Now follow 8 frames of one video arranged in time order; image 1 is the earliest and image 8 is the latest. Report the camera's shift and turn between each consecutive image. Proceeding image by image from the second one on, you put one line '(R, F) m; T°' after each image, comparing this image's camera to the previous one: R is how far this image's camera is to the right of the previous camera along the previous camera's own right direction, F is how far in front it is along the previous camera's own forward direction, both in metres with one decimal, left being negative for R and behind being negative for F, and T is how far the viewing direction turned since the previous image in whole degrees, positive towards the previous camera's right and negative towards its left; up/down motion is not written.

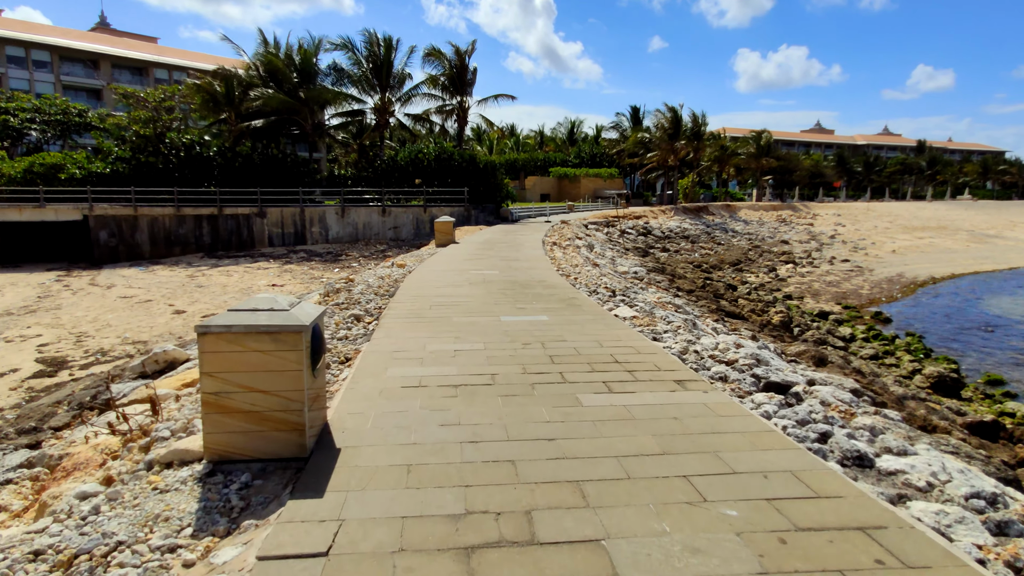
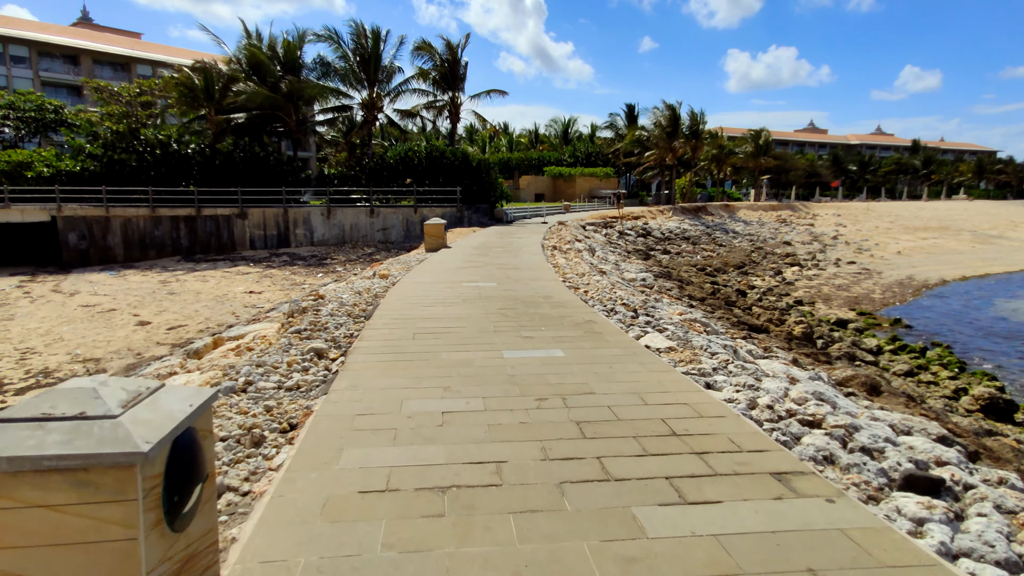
(-0.1, +1.4) m; +1°
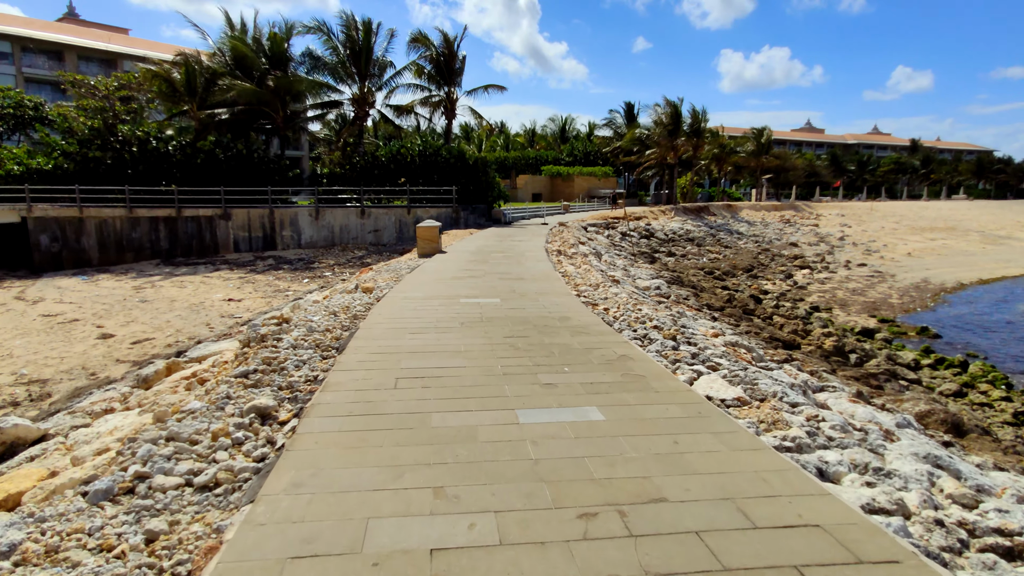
(-0.1, +1.4) m; 0°
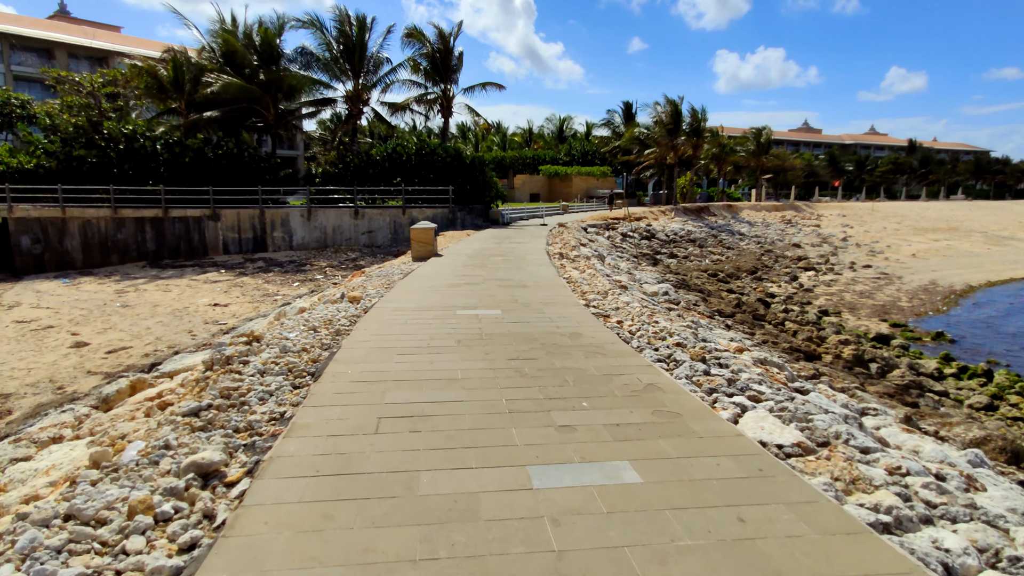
(-0.1, +0.8) m; 0°
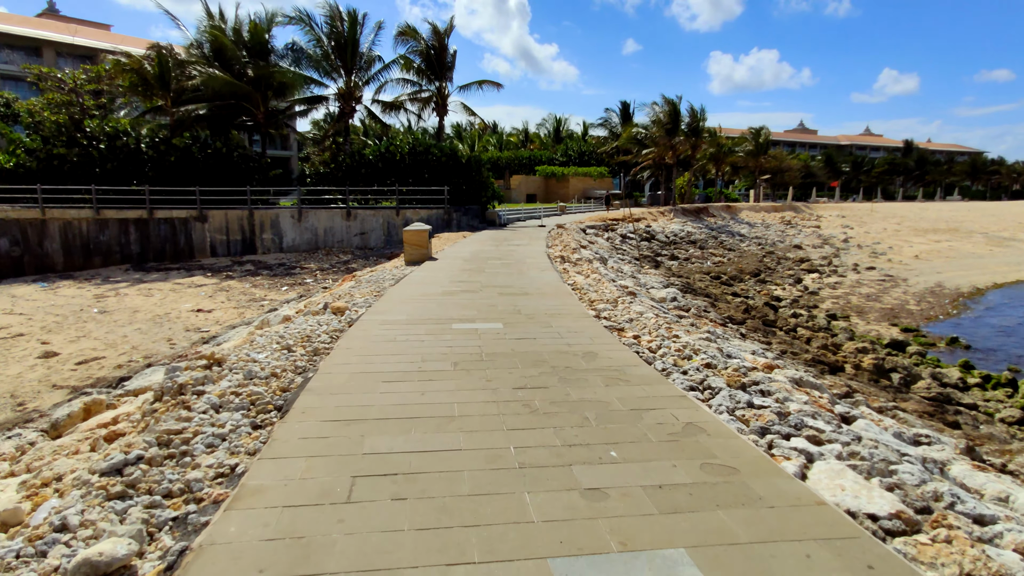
(-0.1, +0.8) m; 0°
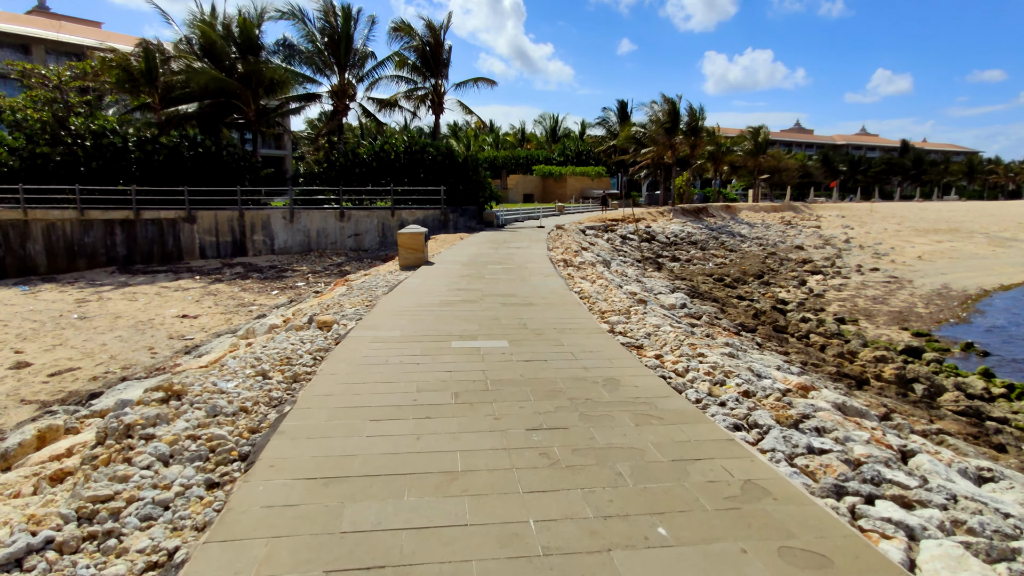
(-0.1, +0.7) m; 0°
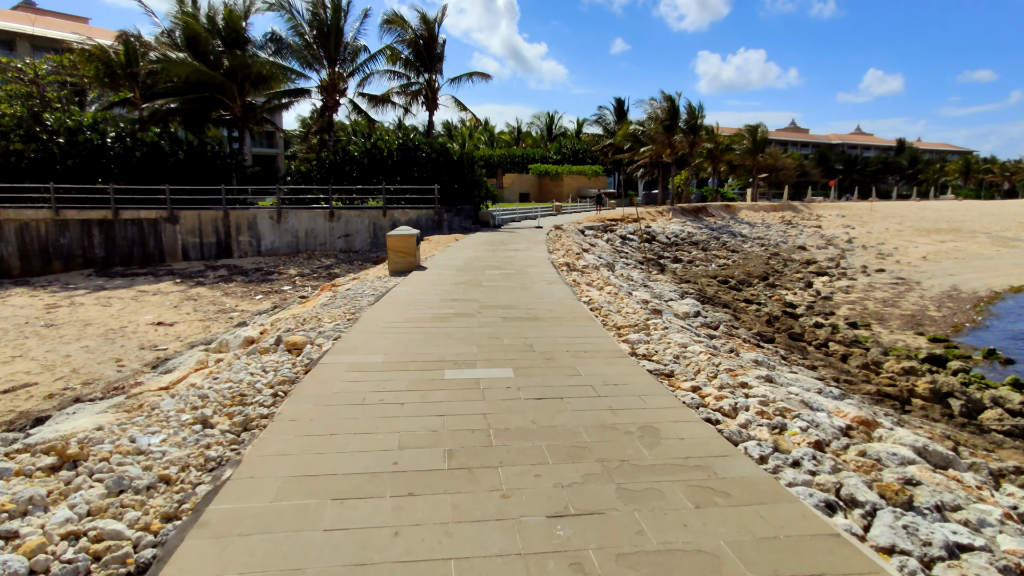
(-0.1, +1.0) m; +1°
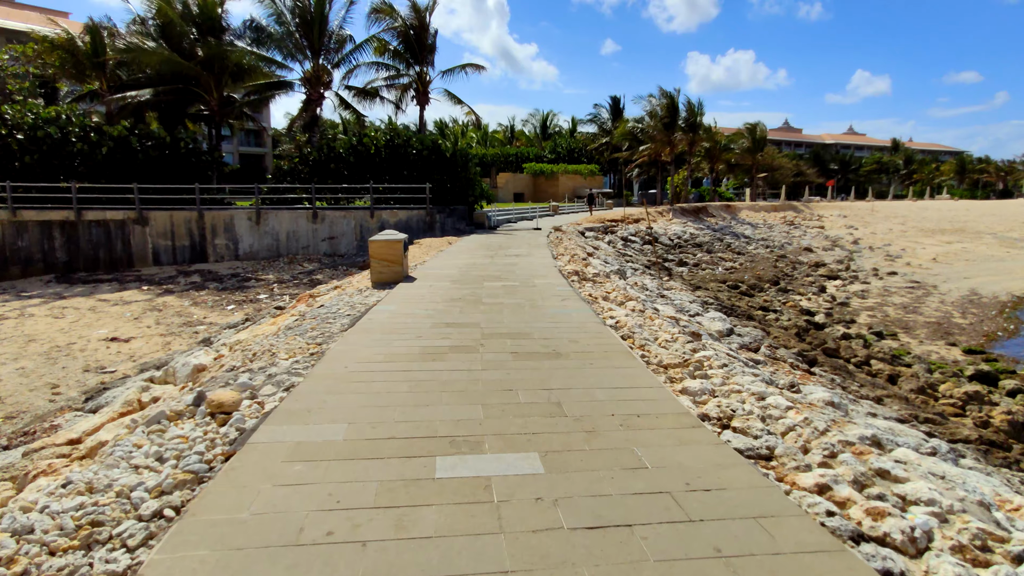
(-0.2, +1.6) m; +1°
